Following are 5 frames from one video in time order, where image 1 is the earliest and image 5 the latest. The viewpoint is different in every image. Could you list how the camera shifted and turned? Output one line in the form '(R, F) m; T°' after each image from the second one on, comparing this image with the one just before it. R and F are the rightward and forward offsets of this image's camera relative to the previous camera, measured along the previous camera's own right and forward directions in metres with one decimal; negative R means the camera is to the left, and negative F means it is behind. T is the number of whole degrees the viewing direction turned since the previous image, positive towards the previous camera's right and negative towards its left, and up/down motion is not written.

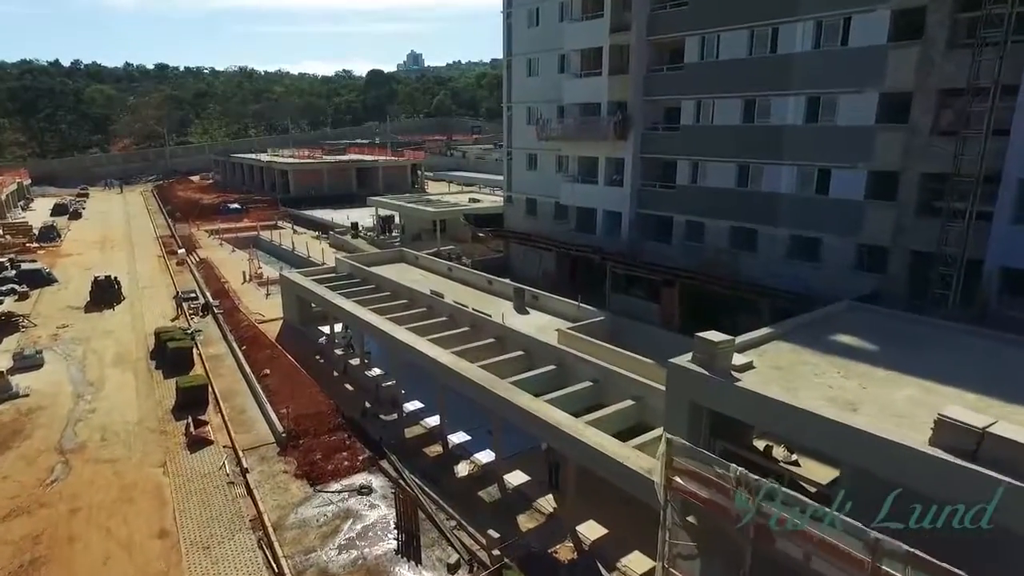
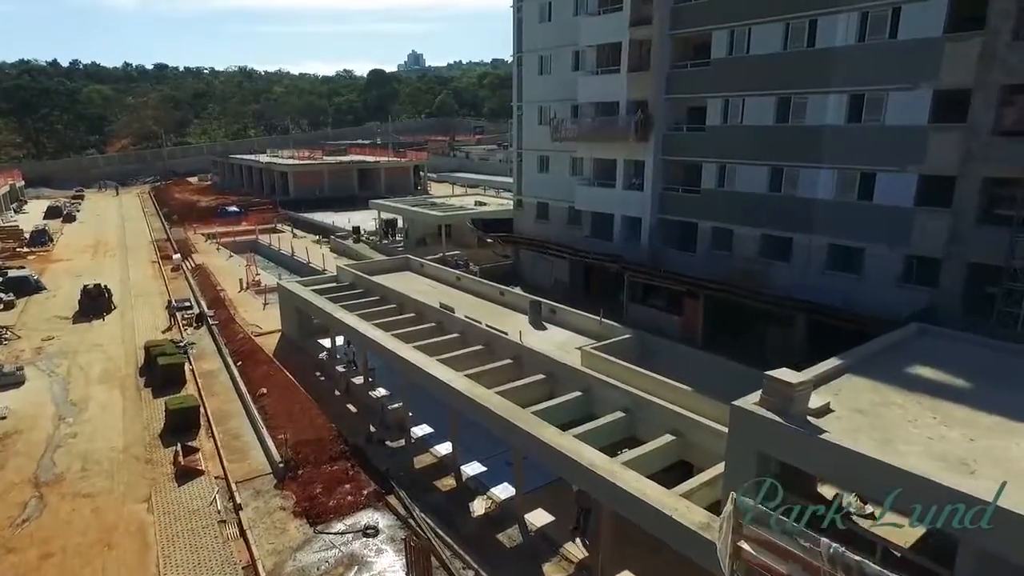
(-0.6, +1.9) m; 0°
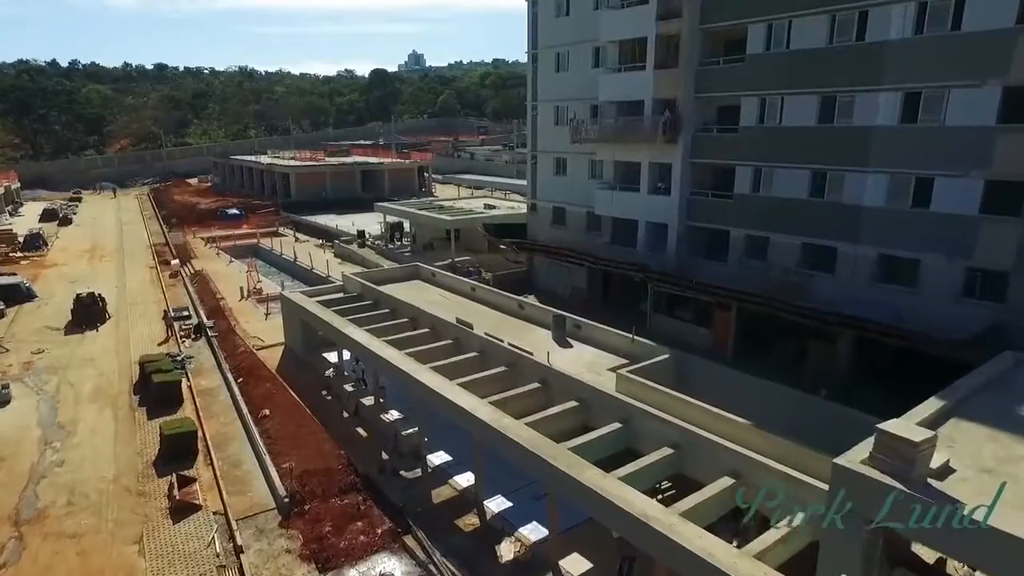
(-0.8, +1.8) m; 0°
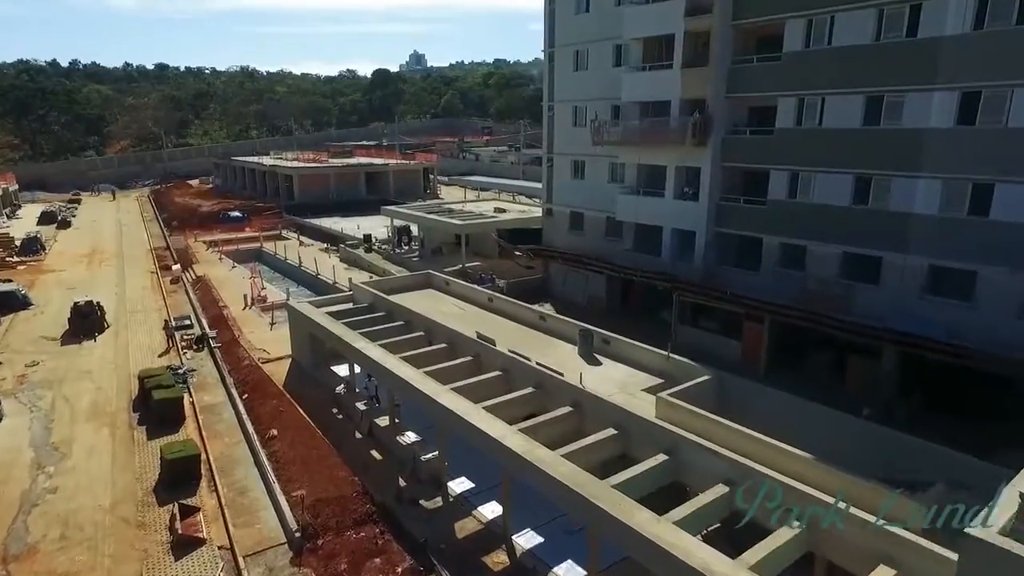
(-0.8, +1.4) m; 0°
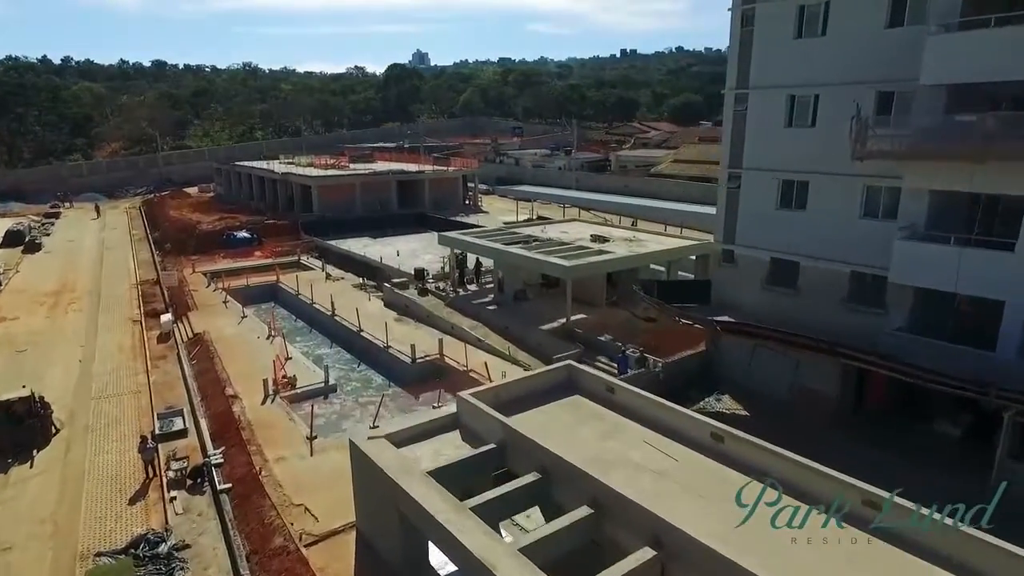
(-6.1, +11.7) m; 0°
